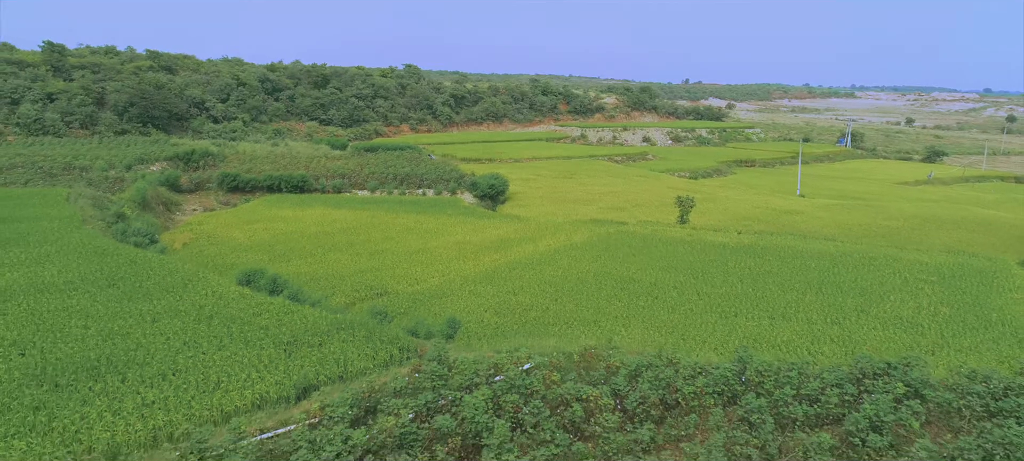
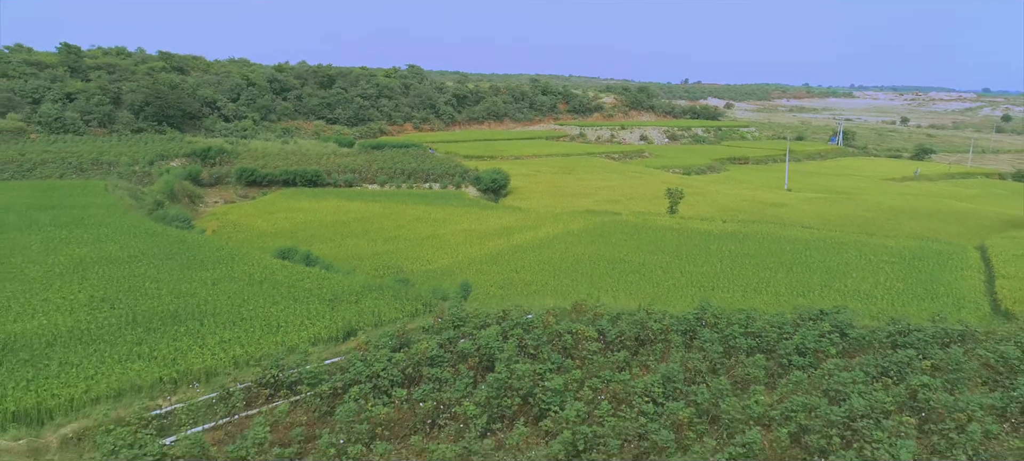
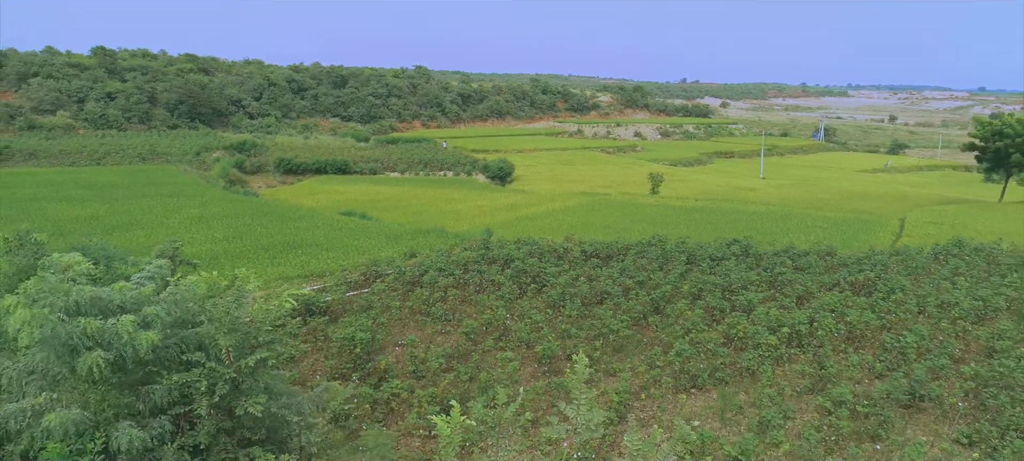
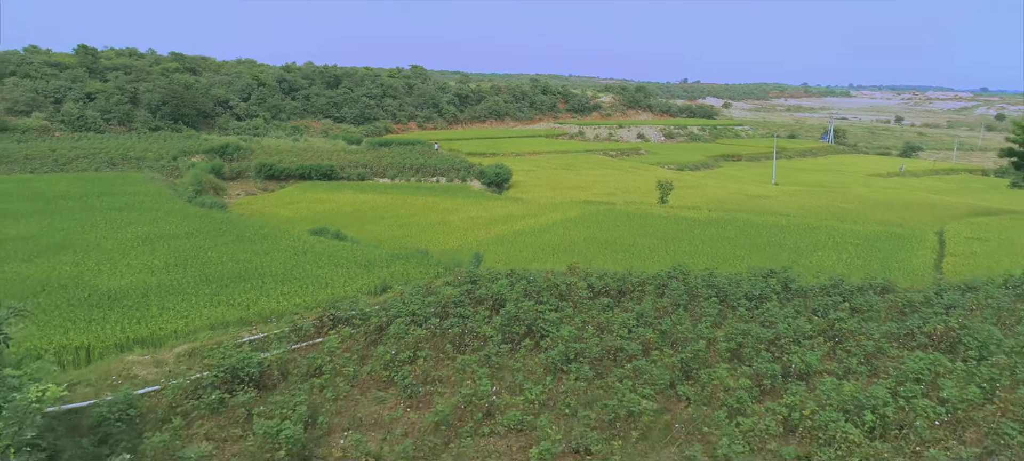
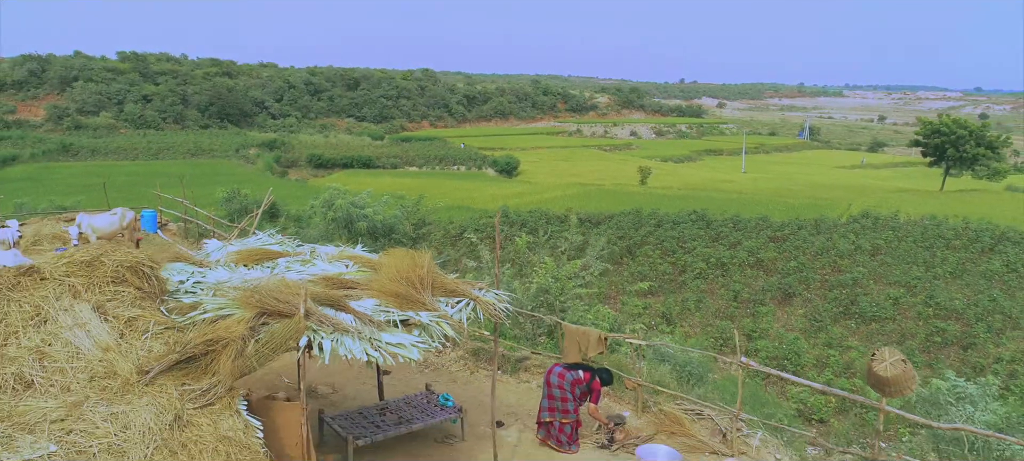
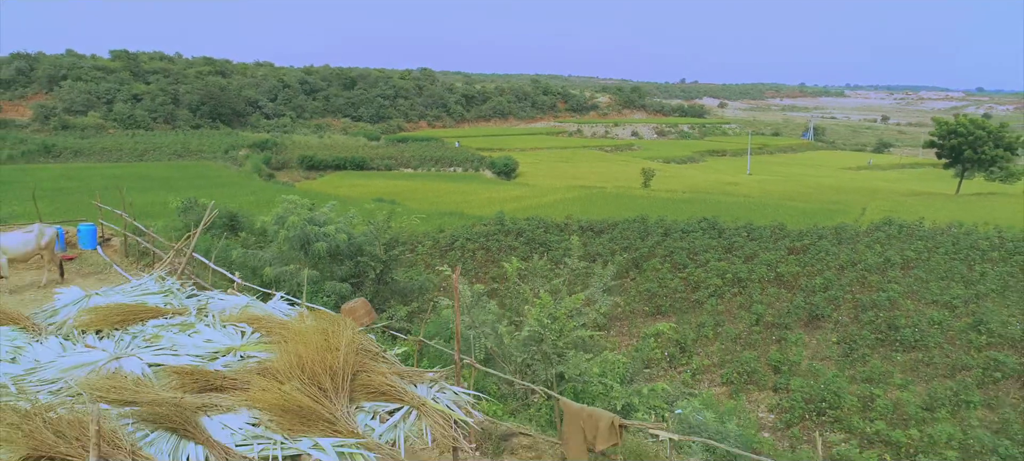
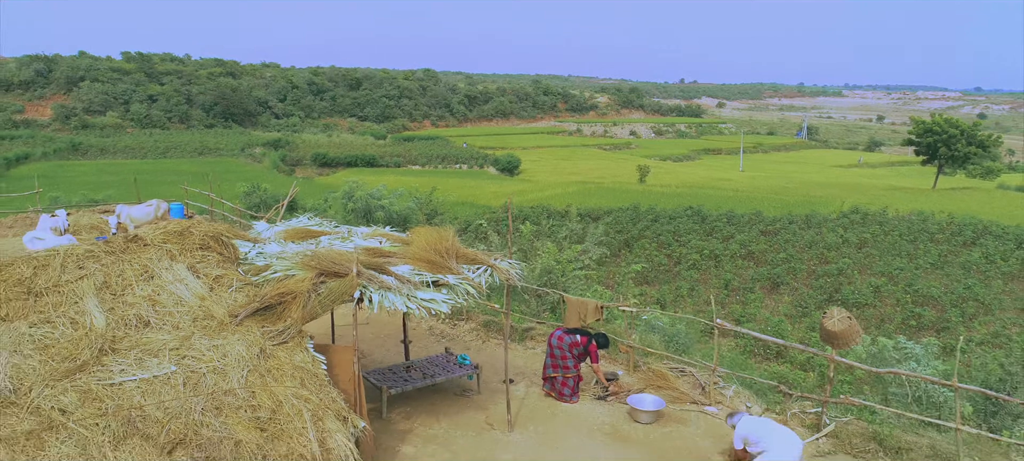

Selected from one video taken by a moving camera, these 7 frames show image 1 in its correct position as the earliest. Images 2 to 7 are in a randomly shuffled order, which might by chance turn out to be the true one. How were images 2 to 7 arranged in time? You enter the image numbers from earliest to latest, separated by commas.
2, 4, 3, 6, 5, 7
